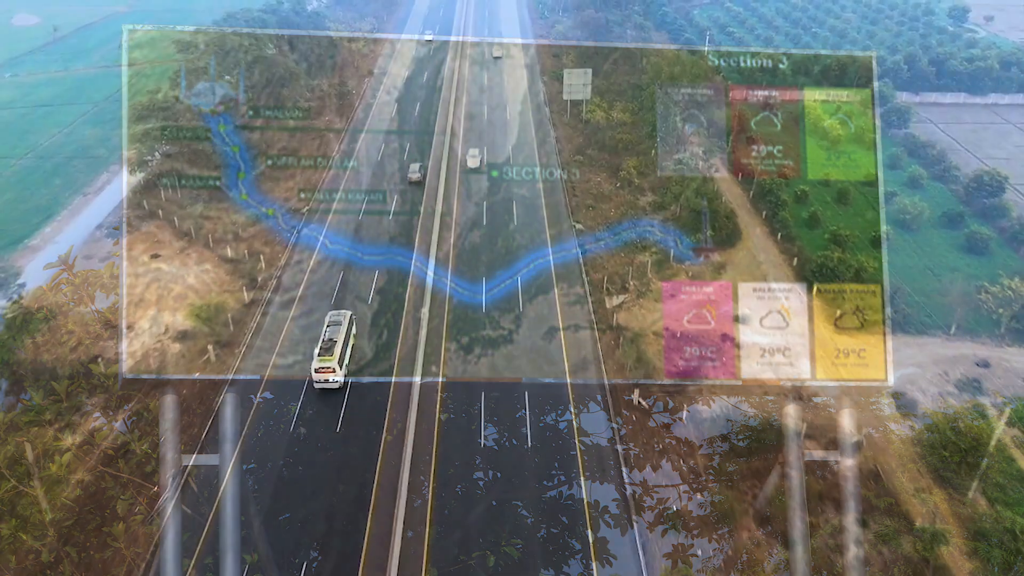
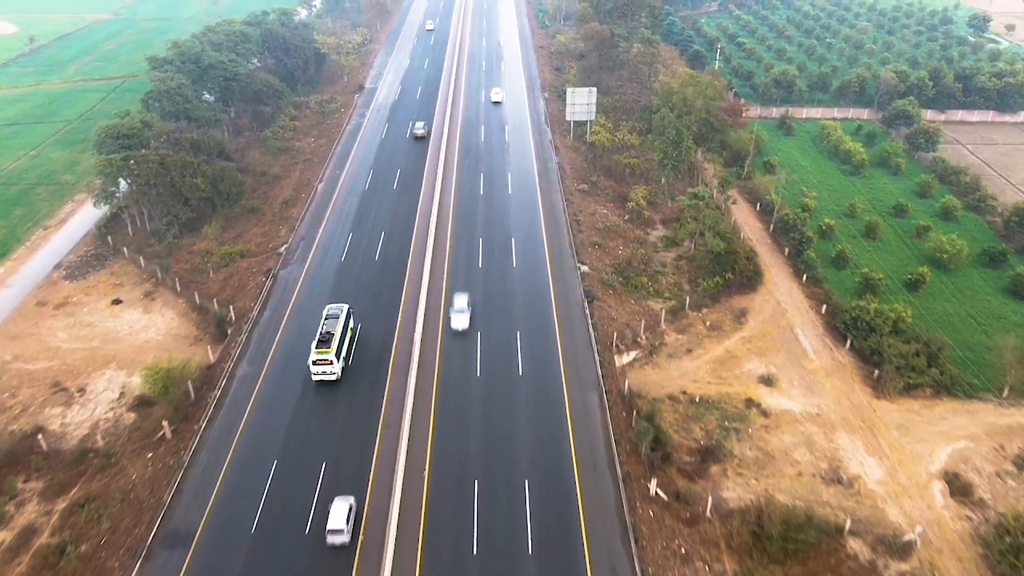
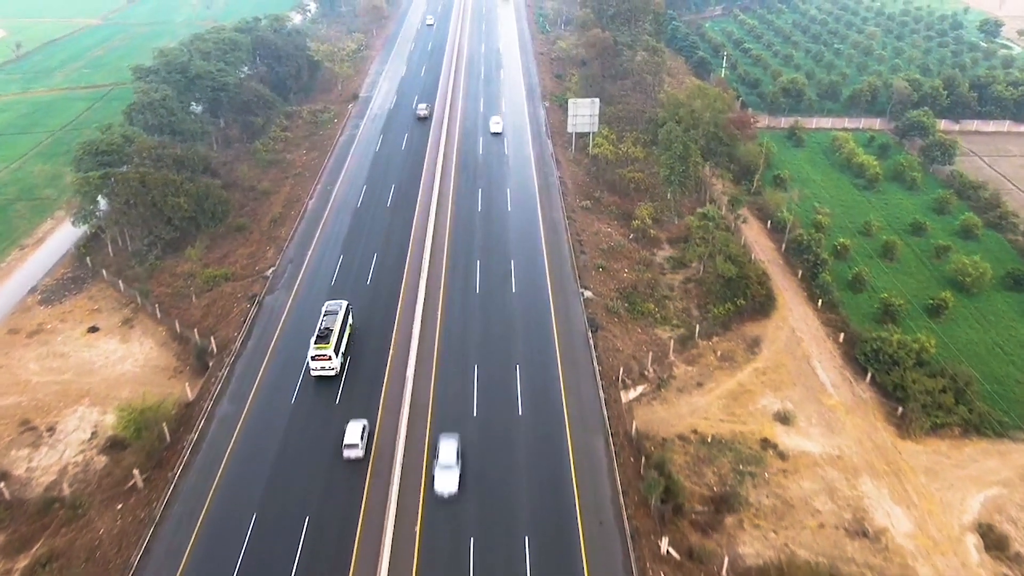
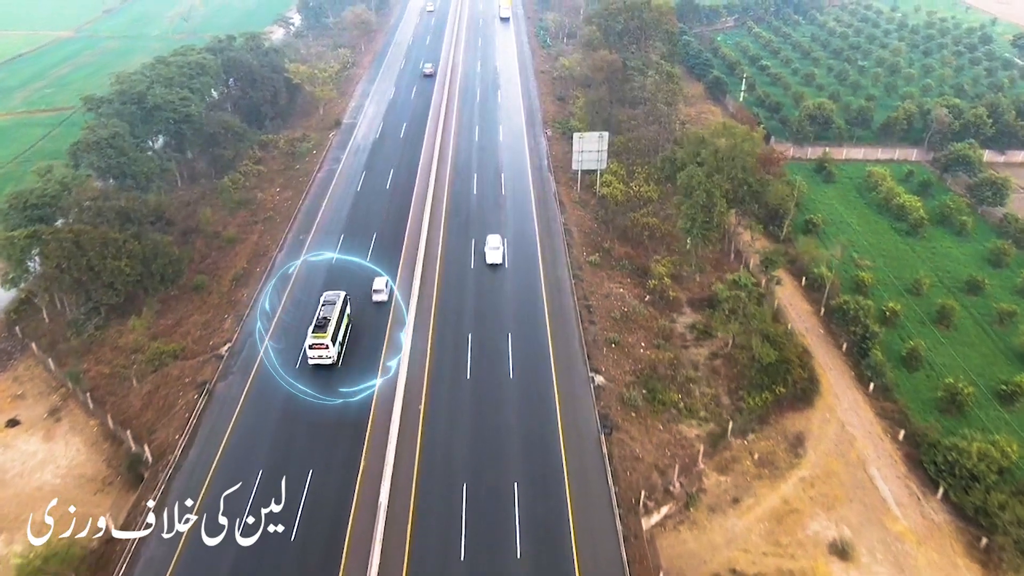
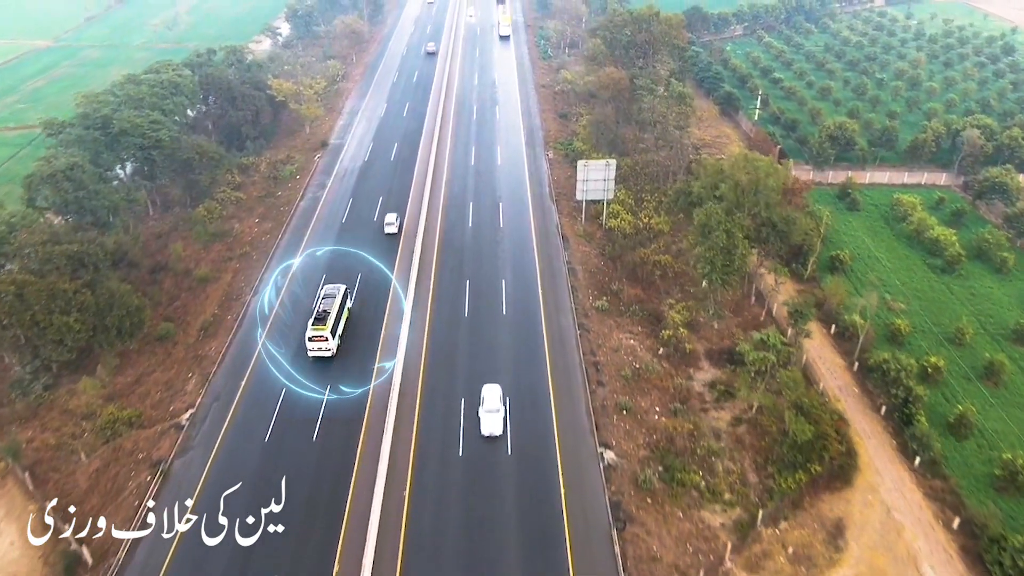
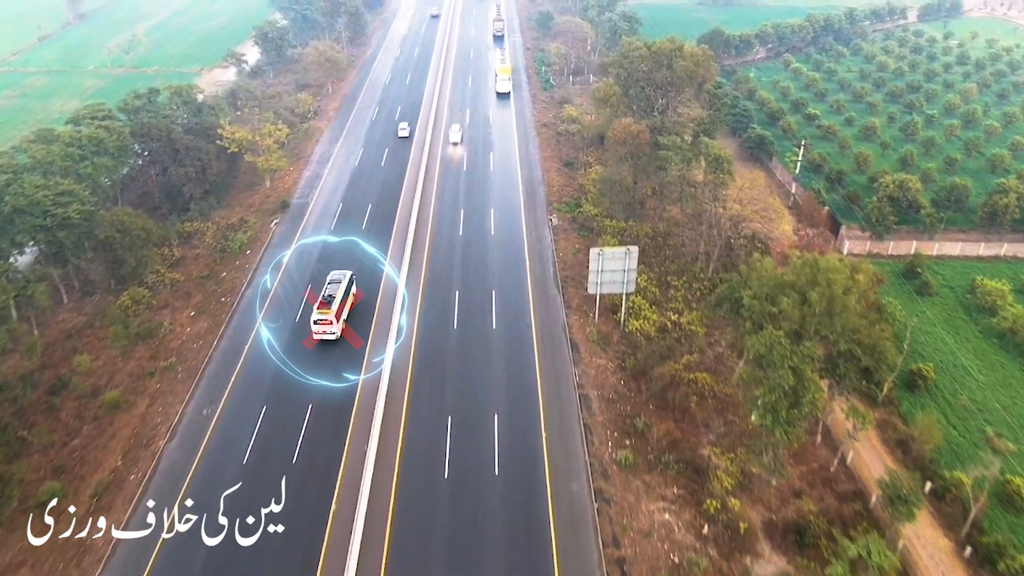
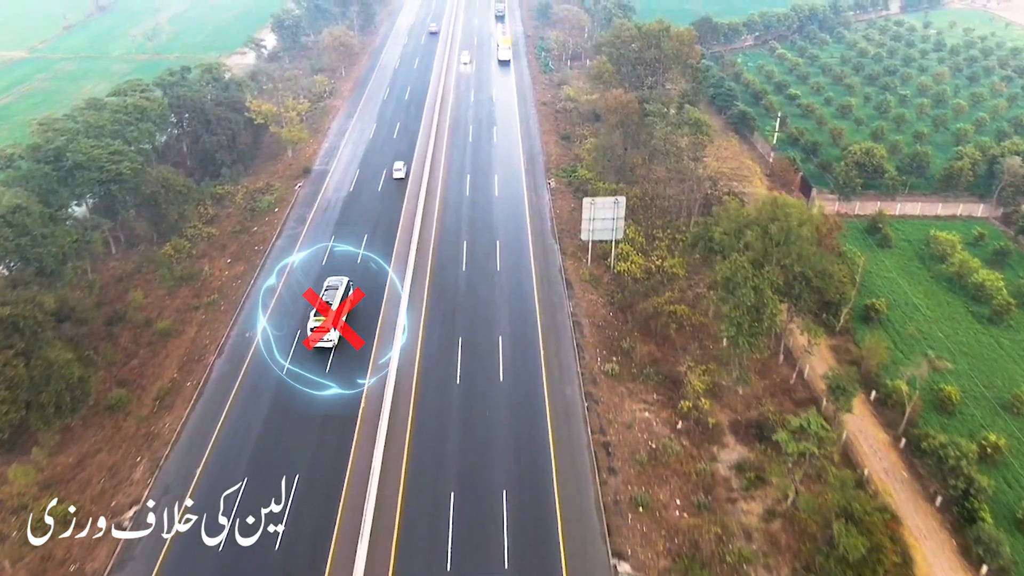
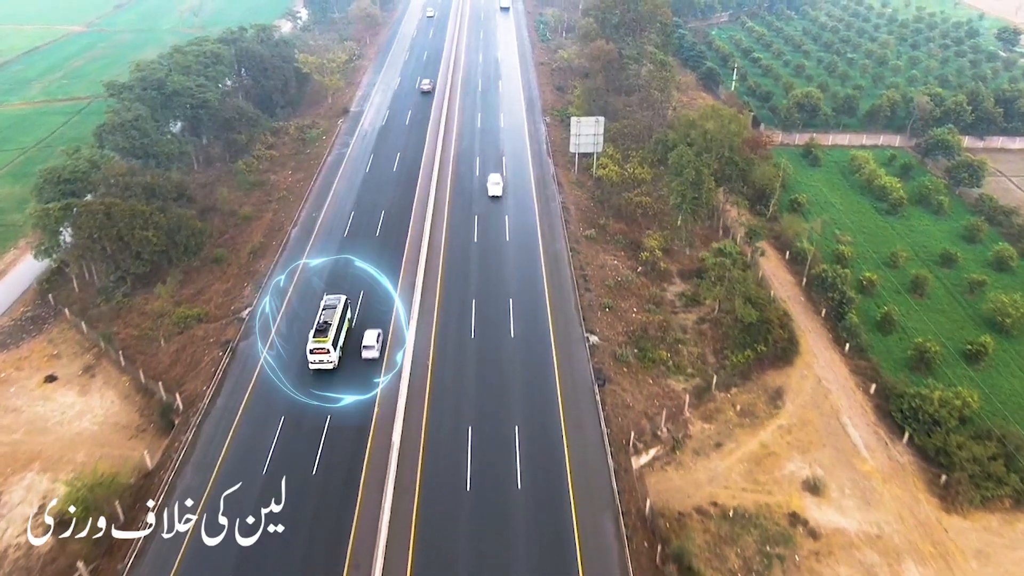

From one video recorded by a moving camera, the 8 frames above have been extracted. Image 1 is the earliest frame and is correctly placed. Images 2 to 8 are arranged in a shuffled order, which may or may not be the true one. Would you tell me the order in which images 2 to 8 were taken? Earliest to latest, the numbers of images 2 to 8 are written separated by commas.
2, 3, 8, 4, 5, 7, 6
